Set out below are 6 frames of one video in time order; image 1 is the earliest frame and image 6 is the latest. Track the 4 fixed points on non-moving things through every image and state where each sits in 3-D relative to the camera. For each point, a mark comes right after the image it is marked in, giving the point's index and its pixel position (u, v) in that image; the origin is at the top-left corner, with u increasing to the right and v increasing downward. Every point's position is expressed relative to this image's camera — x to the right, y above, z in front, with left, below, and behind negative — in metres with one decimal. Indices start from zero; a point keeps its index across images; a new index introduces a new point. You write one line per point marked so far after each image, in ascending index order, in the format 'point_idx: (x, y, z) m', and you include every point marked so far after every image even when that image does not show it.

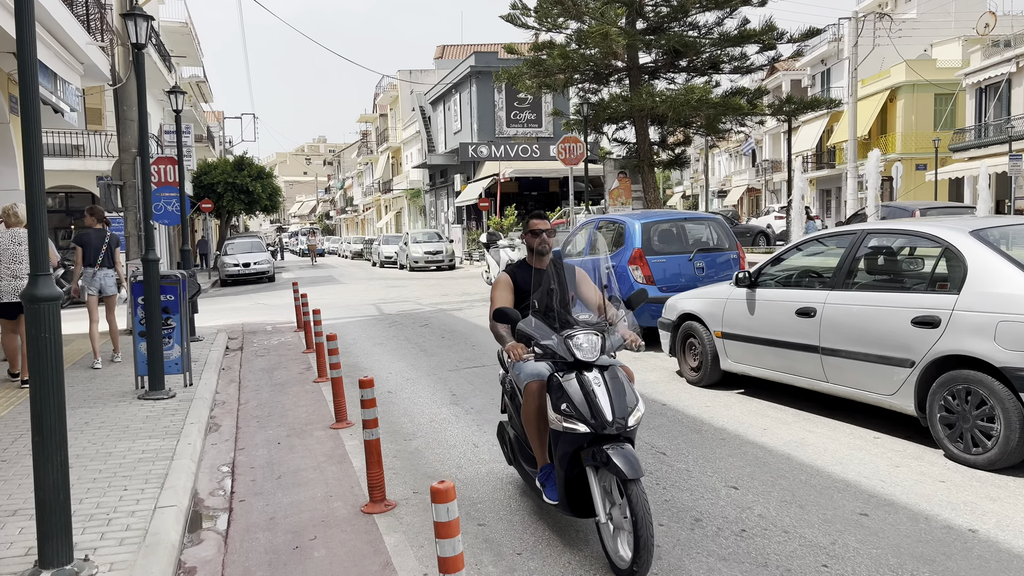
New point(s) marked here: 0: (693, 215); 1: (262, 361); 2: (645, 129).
0: (+2.3, +0.9, +9.6) m
1: (-3.3, -1.0, +10.3) m
2: (+2.9, +3.5, +16.8) m
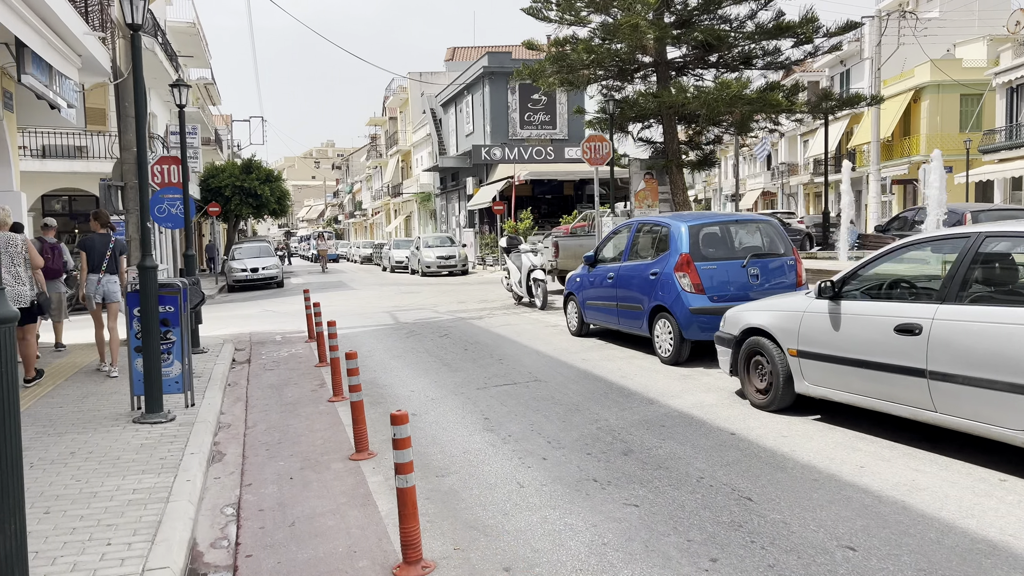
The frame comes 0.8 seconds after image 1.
0: (+2.6, +0.8, +8.7) m
1: (-3.0, -1.1, +9.5) m
2: (+3.3, +3.3, +15.9) m
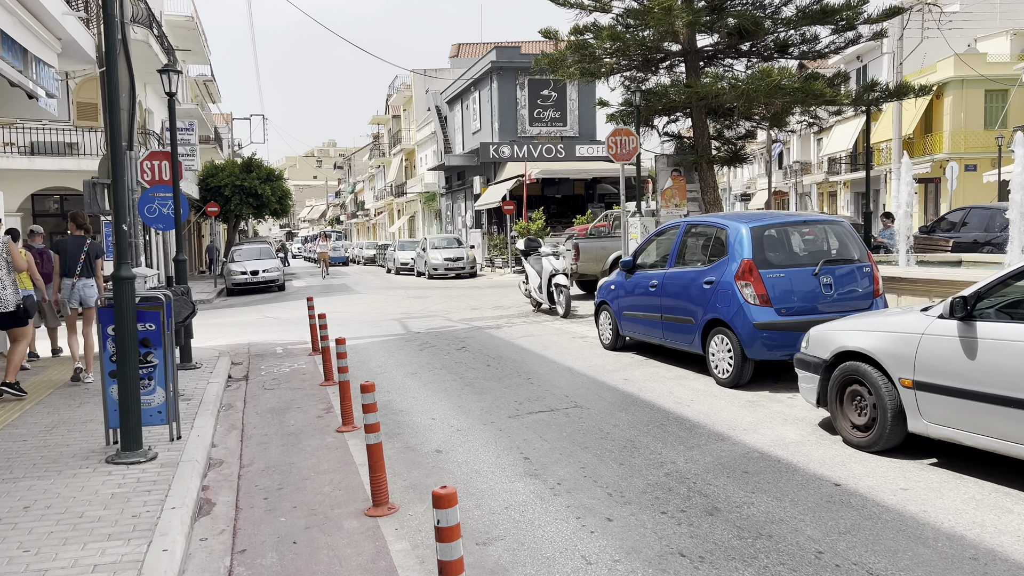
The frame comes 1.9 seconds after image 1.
0: (+3.0, +0.7, +7.6) m
1: (-2.6, -1.2, +8.4) m
2: (+3.7, +3.2, +14.8) m
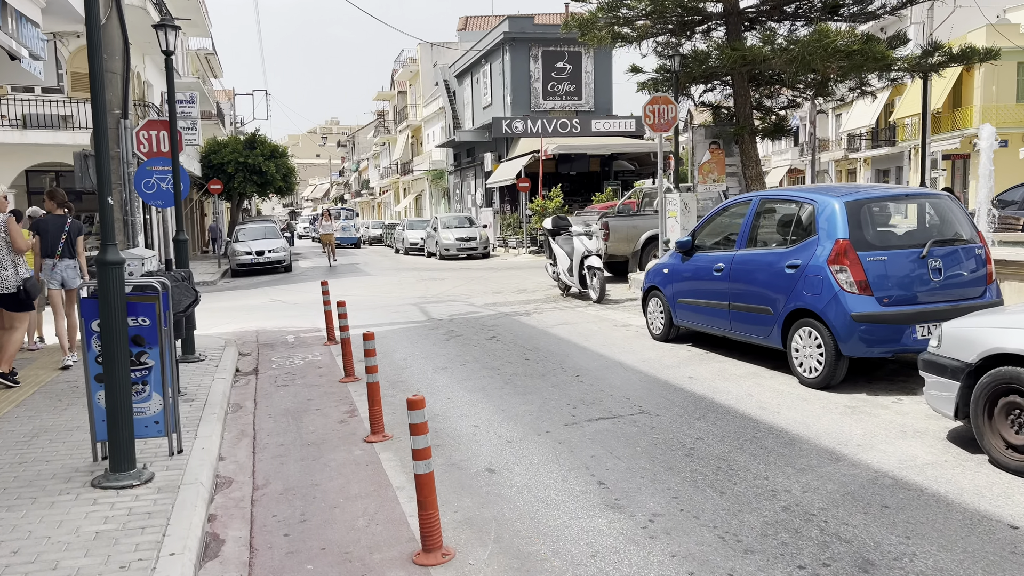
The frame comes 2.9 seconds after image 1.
0: (+3.4, +0.8, +6.6) m
1: (-2.2, -1.0, +7.4) m
2: (+4.1, +3.5, +13.7) m
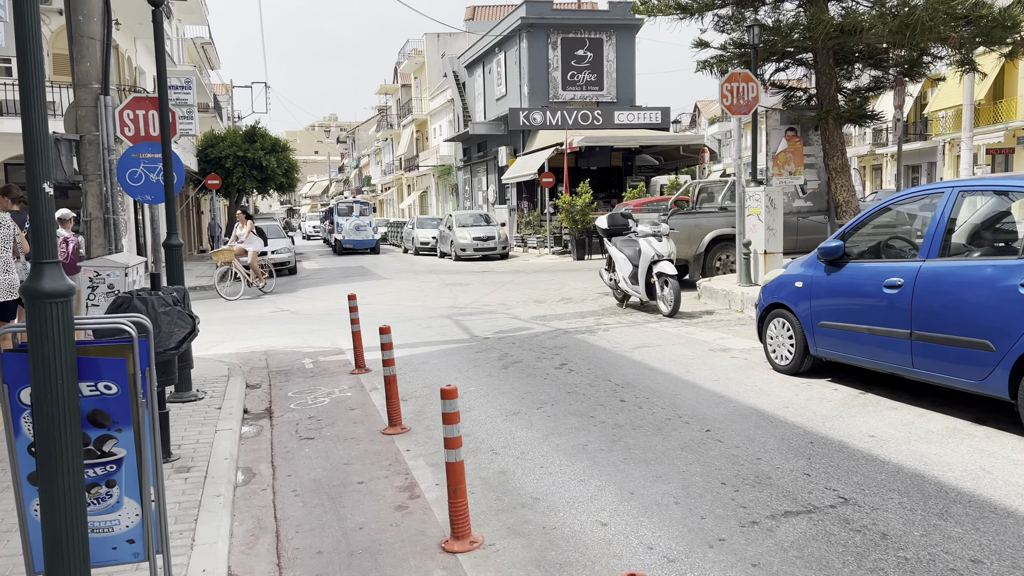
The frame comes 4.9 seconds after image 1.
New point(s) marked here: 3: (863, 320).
0: (+4.2, +0.7, +4.7) m
1: (-1.4, -1.2, +5.6) m
2: (+4.9, +3.4, +11.8) m
3: (+2.6, -0.2, +5.9) m
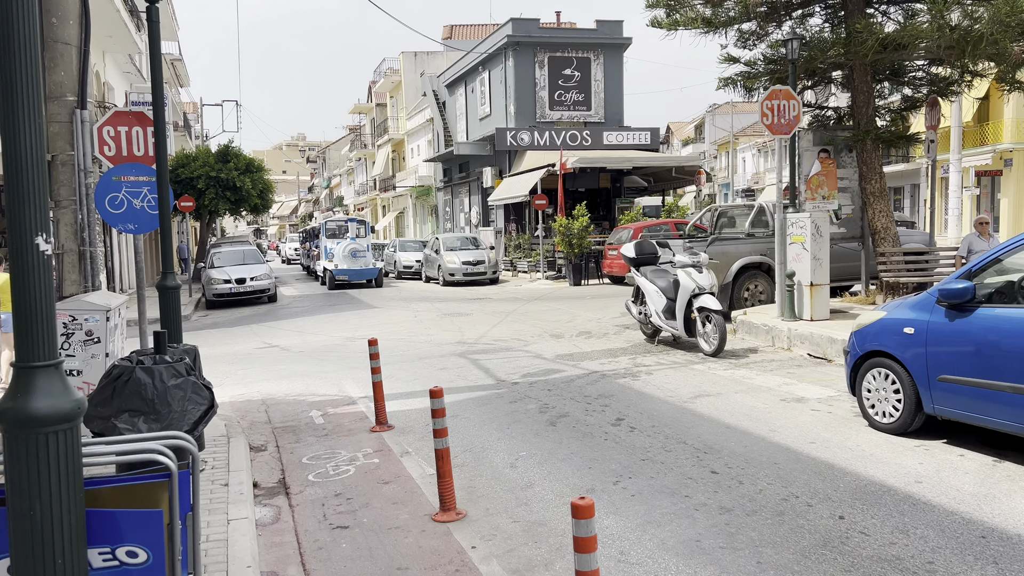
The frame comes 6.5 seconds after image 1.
0: (+4.7, +0.4, +3.9) m
1: (-0.9, -1.5, +4.5) m
2: (+5.1, +2.9, +11.1) m
3: (+3.1, -0.6, +5.0) m
